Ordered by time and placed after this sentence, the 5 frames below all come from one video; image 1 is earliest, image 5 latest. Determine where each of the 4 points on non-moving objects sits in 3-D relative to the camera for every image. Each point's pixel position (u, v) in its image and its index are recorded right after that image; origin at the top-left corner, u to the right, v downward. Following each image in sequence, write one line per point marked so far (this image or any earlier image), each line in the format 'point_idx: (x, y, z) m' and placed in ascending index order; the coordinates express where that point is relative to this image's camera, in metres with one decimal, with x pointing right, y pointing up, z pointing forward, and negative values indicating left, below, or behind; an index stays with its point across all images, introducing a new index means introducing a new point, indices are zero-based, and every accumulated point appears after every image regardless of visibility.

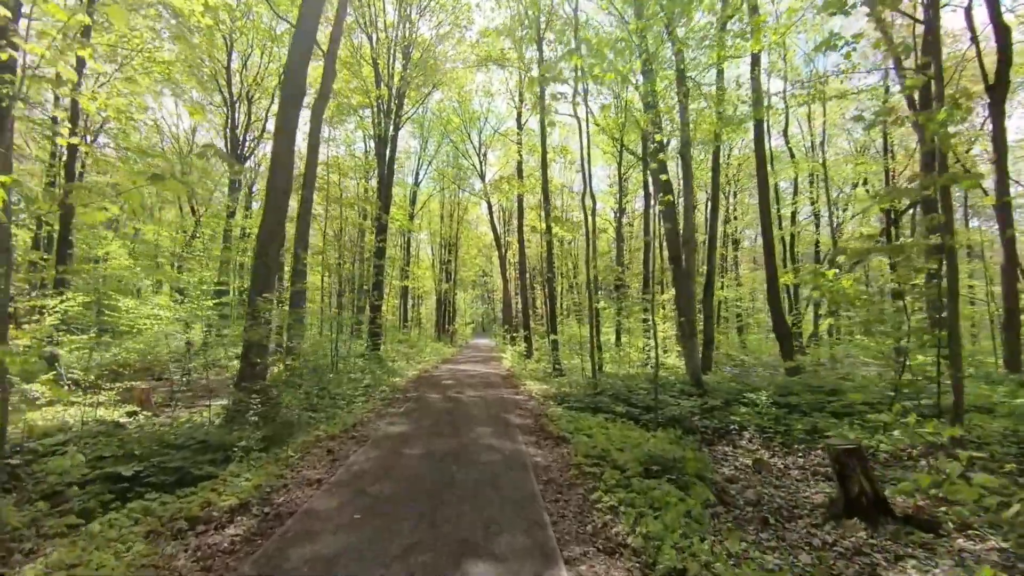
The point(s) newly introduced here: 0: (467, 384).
0: (-1.0, -2.1, +11.6) m
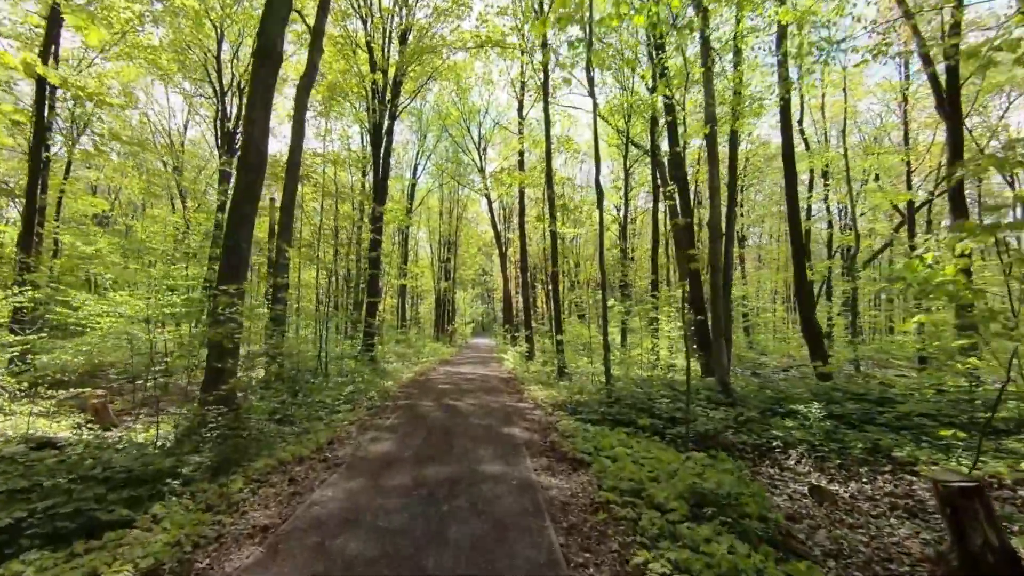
0: (-0.9, -2.0, +10.6) m
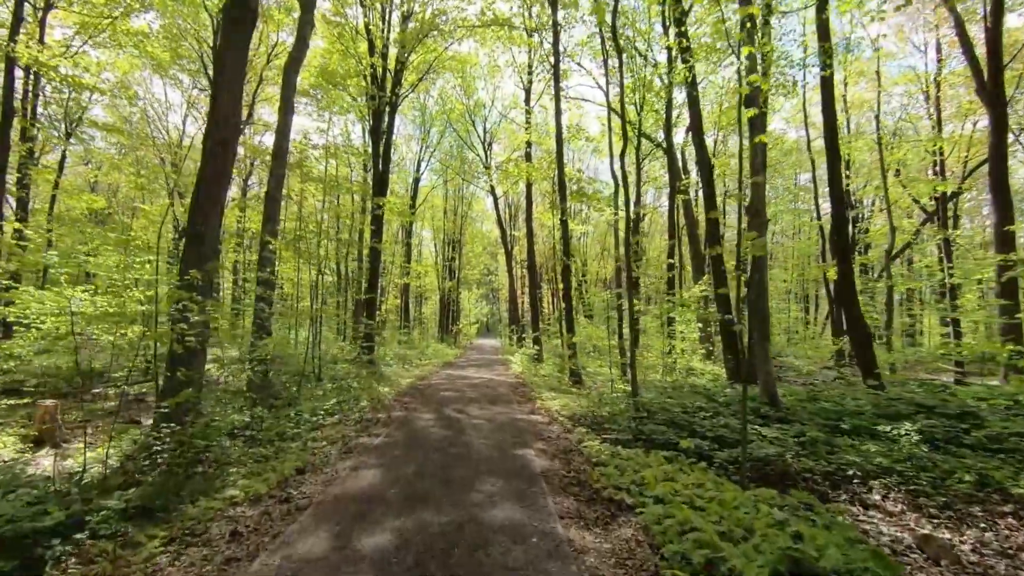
0: (-0.7, -1.9, +9.5) m
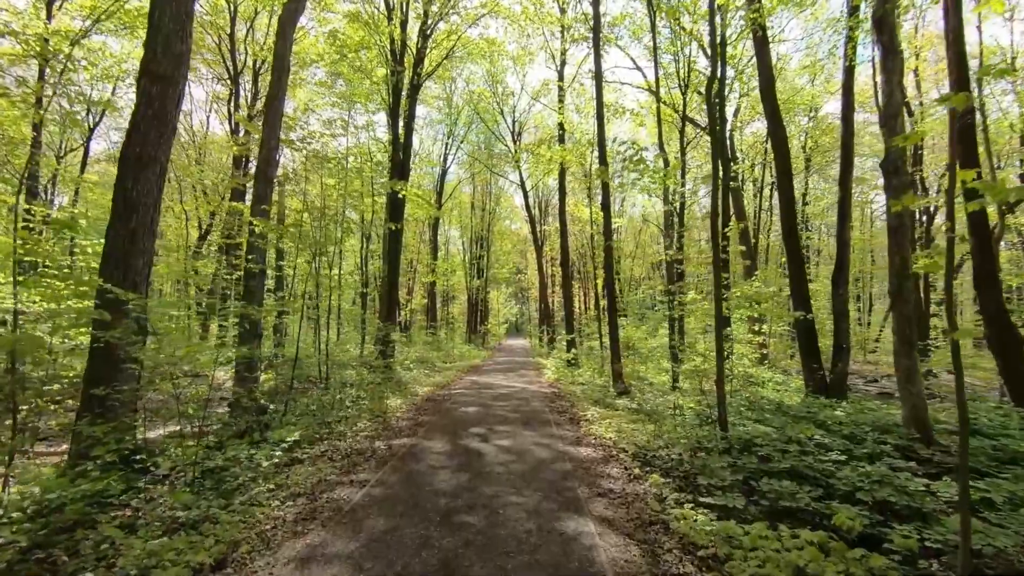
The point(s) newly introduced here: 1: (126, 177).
0: (-0.2, -1.8, +7.7) m
1: (-3.3, +0.9, +4.6) m
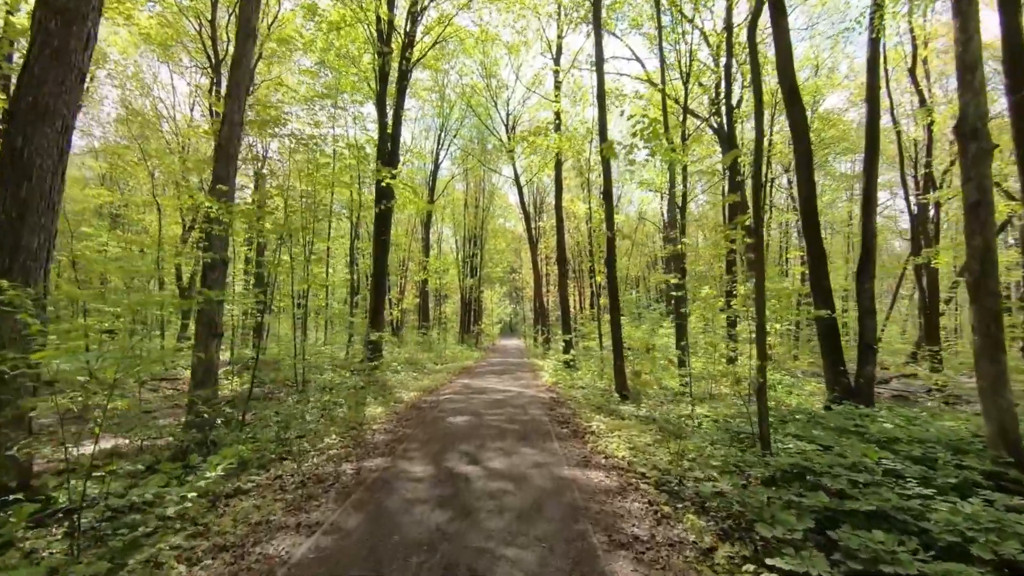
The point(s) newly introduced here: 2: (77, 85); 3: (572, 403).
0: (-0.3, -1.7, +6.7) m
1: (-3.3, +1.0, +3.6) m
2: (-3.1, +1.5, +3.9) m
3: (+1.1, -2.0, +9.5) m
